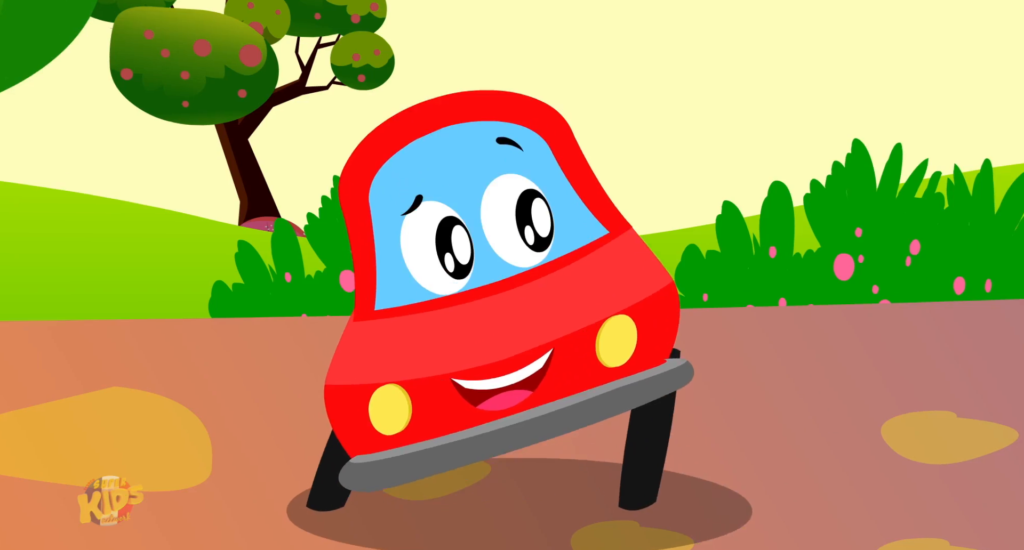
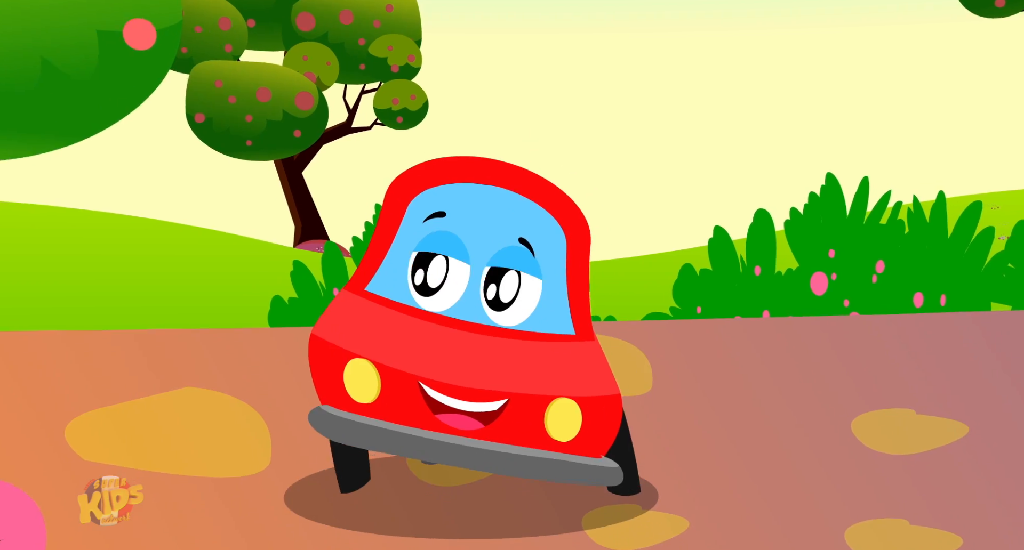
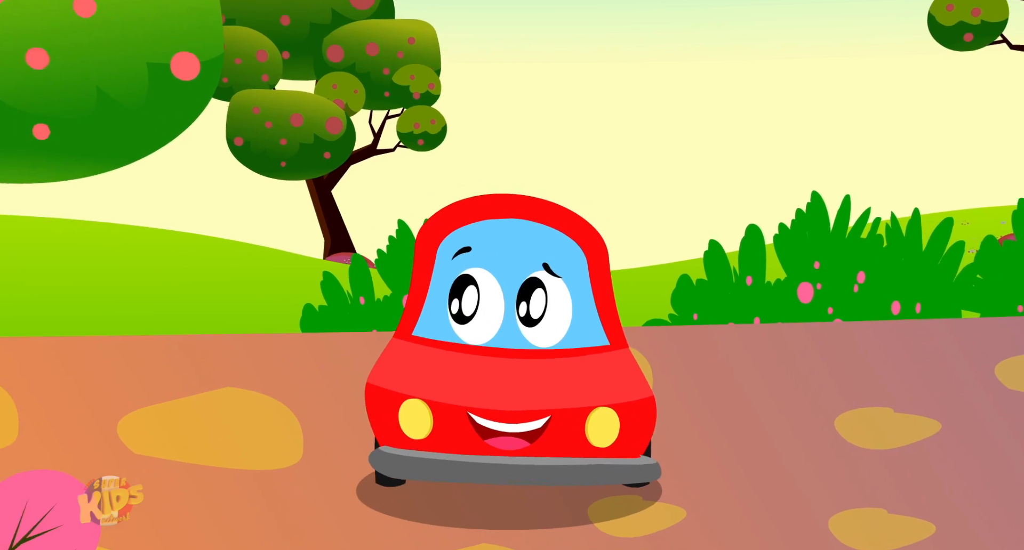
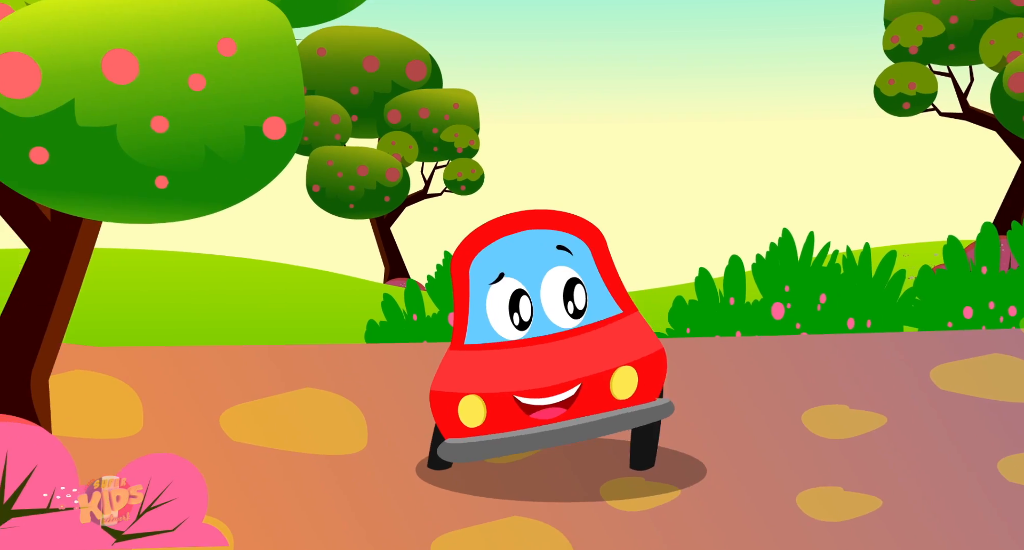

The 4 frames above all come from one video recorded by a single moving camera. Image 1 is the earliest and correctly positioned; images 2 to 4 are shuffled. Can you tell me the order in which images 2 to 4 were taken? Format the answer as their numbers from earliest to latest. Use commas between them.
2, 3, 4
